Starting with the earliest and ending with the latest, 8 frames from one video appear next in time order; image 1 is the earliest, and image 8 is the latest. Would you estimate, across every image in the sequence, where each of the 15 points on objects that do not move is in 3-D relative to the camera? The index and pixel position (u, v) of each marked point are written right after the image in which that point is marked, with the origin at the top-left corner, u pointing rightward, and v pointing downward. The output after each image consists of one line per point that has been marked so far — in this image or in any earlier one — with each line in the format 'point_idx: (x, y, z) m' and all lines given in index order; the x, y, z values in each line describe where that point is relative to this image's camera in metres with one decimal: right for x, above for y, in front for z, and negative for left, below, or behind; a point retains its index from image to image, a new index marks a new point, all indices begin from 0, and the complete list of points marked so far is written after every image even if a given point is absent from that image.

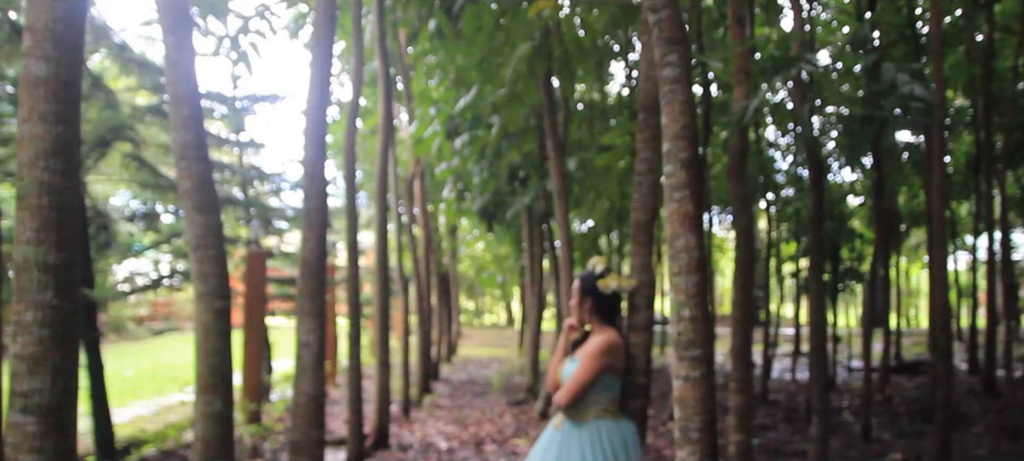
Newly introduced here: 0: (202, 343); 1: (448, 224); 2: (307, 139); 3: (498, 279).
0: (-1.2, -0.4, +3.3) m
1: (-1.1, +0.1, +13.7) m
2: (-1.2, +0.6, +4.7) m
3: (-0.3, -1.0, +17.0) m
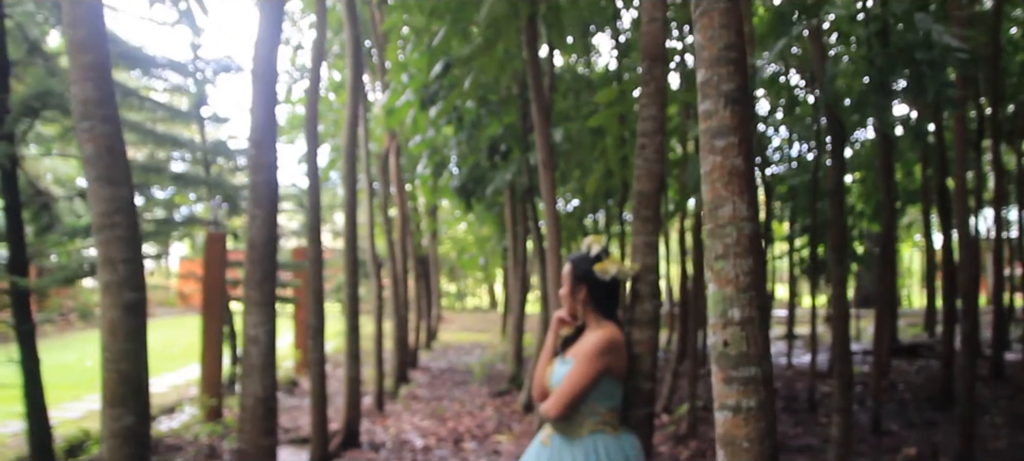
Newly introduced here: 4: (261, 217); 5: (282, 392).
0: (-1.3, -0.4, +2.7) m
1: (-1.4, +0.4, +13.0) m
2: (-1.3, +0.7, +4.1) m
3: (-0.6, -0.6, +16.4) m
4: (-1.2, +0.1, +4.0) m
5: (-2.8, -2.0, +10.0) m
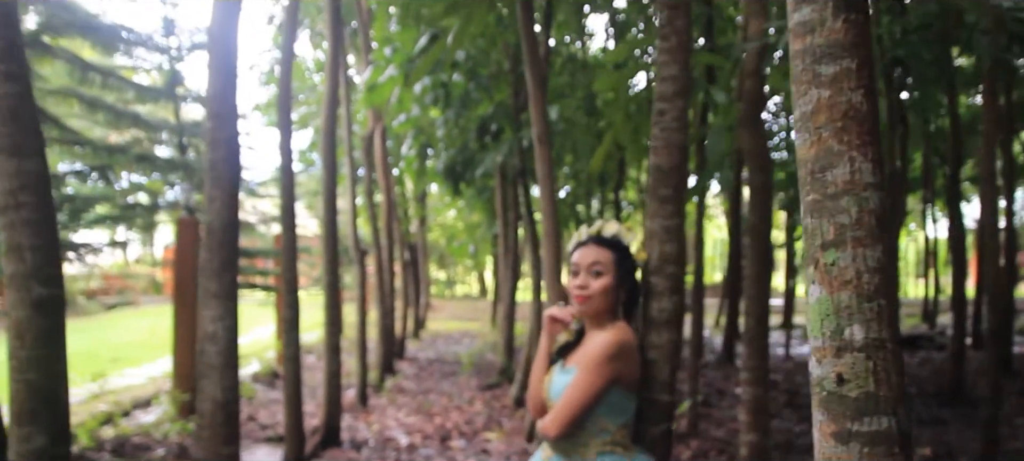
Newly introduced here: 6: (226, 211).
0: (-1.3, -0.3, +2.2) m
1: (-1.5, +0.6, +12.6) m
2: (-1.3, +0.7, +3.6) m
3: (-0.8, -0.3, +16.0) m
4: (-1.3, +0.1, +3.6) m
5: (-2.9, -1.8, +9.6) m
6: (-1.3, +0.1, +3.6) m
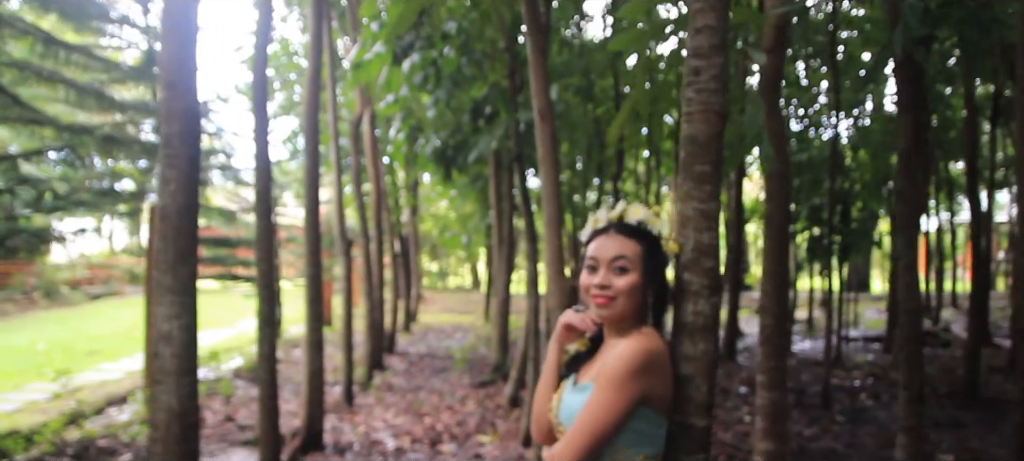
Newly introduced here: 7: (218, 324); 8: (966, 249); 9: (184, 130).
0: (-1.3, -0.3, +1.8) m
1: (-1.6, +0.8, +12.1) m
2: (-1.3, +0.8, +3.1) m
3: (-0.9, -0.2, +15.5) m
4: (-1.3, +0.2, +3.2) m
5: (-3.0, -1.7, +9.1) m
6: (-1.3, +0.2, +3.2) m
7: (-4.8, -1.5, +13.2) m
8: (+9.5, -0.4, +17.2) m
9: (-1.3, +0.4, +3.2) m
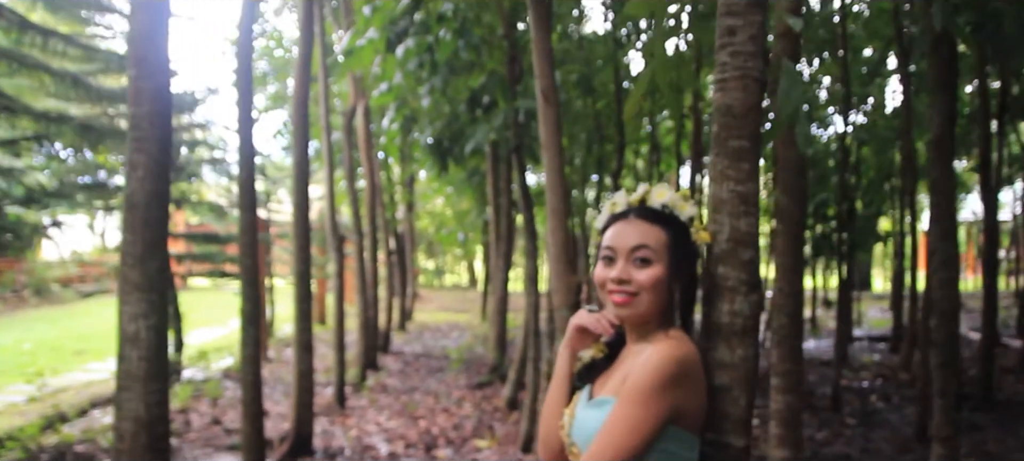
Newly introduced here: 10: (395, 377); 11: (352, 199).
0: (-1.3, -0.2, +1.5) m
1: (-1.6, +0.8, +11.9) m
2: (-1.3, +0.8, +2.9) m
3: (-1.0, -0.1, +15.2) m
4: (-1.3, +0.2, +2.9) m
5: (-3.0, -1.6, +8.8) m
6: (-1.3, +0.2, +2.9) m
7: (-4.8, -1.5, +13.0) m
8: (+9.5, -0.3, +17.0) m
9: (-1.3, +0.4, +2.9) m
10: (-1.3, -1.7, +9.3) m
11: (-1.8, +0.4, +9.0) m
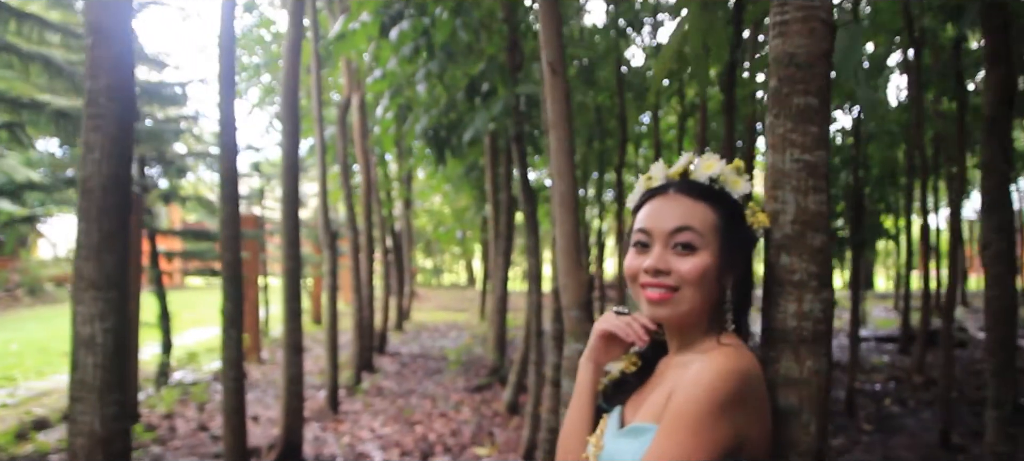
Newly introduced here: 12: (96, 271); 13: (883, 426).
0: (-1.3, -0.2, +1.2) m
1: (-1.6, +0.9, +11.5) m
2: (-1.3, +0.9, +2.5) m
3: (-1.0, -0.1, +14.9) m
4: (-1.3, +0.3, +2.6) m
5: (-3.0, -1.6, +8.5) m
6: (-1.3, +0.2, +2.6) m
7: (-4.8, -1.4, +12.6) m
8: (+9.5, -0.3, +16.7) m
9: (-1.3, +0.5, +2.6) m
10: (-1.3, -1.6, +9.0) m
11: (-1.8, +0.4, +8.7) m
12: (-1.3, -0.1, +2.5) m
13: (+2.9, -1.5, +6.4) m
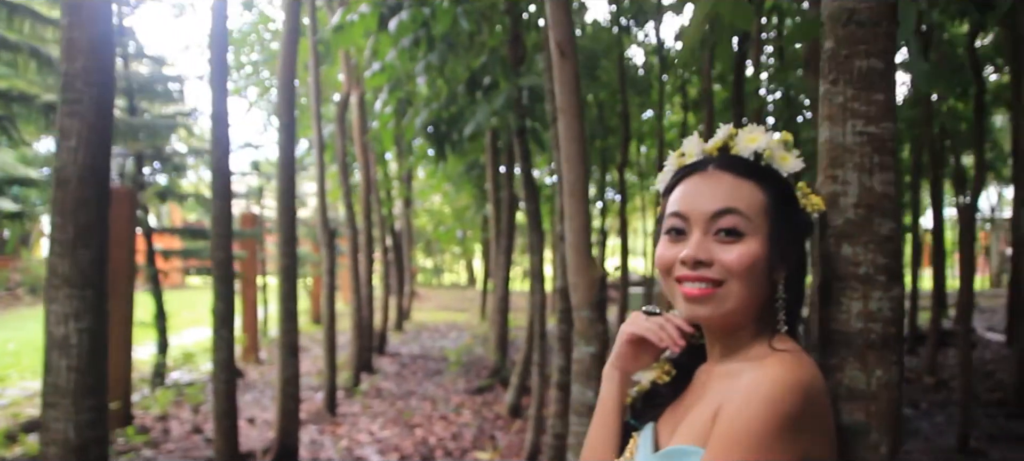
0: (-1.3, -0.2, +1.0) m
1: (-1.6, +0.9, +11.4) m
2: (-1.3, +0.9, +2.4) m
3: (-1.0, 0.0, +14.7) m
4: (-1.2, +0.3, +2.4) m
5: (-3.0, -1.6, +8.3) m
6: (-1.2, +0.2, +2.4) m
7: (-4.8, -1.4, +12.4) m
8: (+9.5, -0.3, +16.5) m
9: (-1.2, +0.5, +2.4) m
10: (-1.3, -1.6, +8.8) m
11: (-1.7, +0.4, +8.6) m
12: (-1.2, -0.1, +2.3) m
13: (+2.9, -1.5, +6.3) m
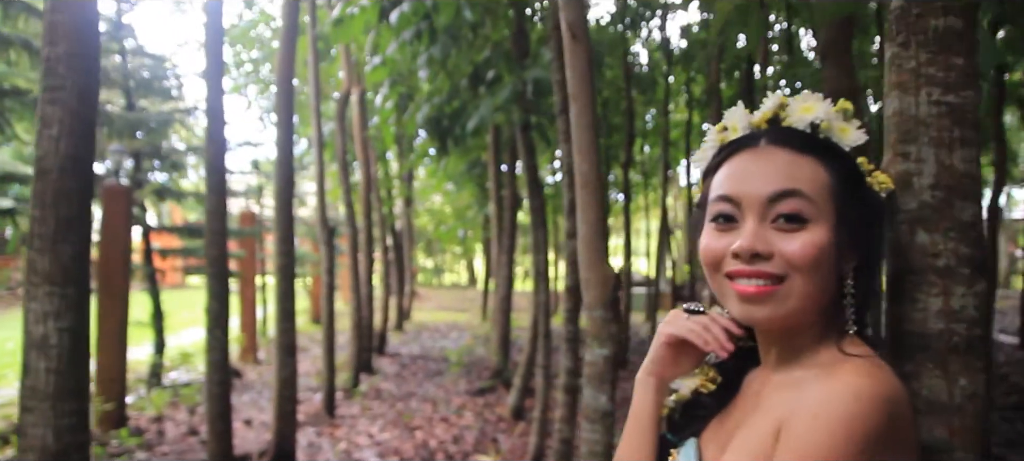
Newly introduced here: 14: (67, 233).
0: (-1.3, -0.2, +0.9) m
1: (-1.6, +0.9, +11.2) m
2: (-1.3, +0.9, +2.2) m
3: (-1.0, 0.0, +14.6) m
4: (-1.2, +0.3, +2.2) m
5: (-3.0, -1.6, +8.2) m
6: (-1.2, +0.3, +2.2) m
7: (-4.8, -1.4, +12.3) m
8: (+9.5, -0.3, +16.3) m
9: (-1.2, +0.5, +2.3) m
10: (-1.3, -1.6, +8.7) m
11: (-1.7, +0.4, +8.4) m
12: (-1.2, -0.1, +2.2) m
13: (+3.0, -1.5, +6.1) m
14: (-1.2, 0.0, +2.2) m
